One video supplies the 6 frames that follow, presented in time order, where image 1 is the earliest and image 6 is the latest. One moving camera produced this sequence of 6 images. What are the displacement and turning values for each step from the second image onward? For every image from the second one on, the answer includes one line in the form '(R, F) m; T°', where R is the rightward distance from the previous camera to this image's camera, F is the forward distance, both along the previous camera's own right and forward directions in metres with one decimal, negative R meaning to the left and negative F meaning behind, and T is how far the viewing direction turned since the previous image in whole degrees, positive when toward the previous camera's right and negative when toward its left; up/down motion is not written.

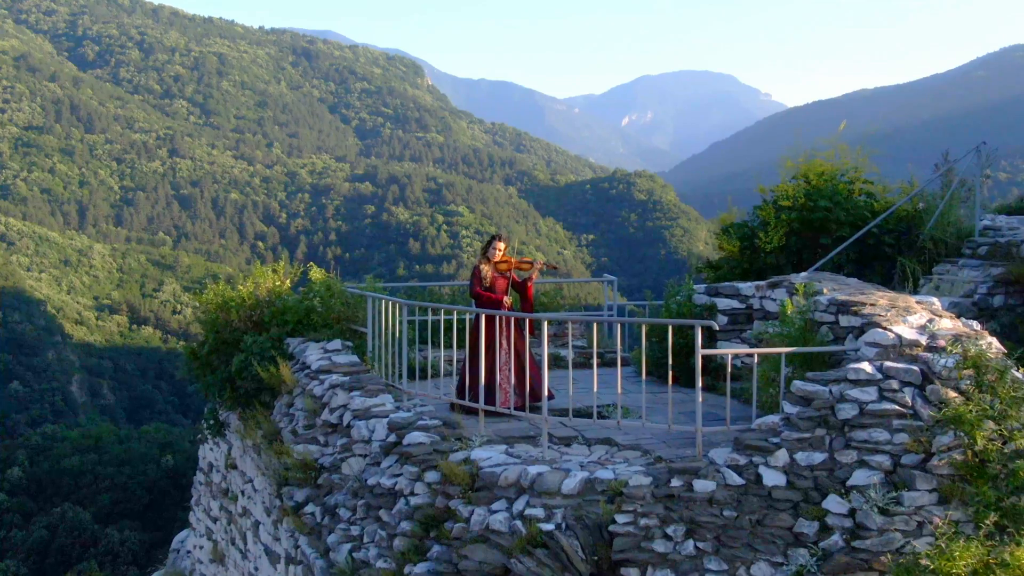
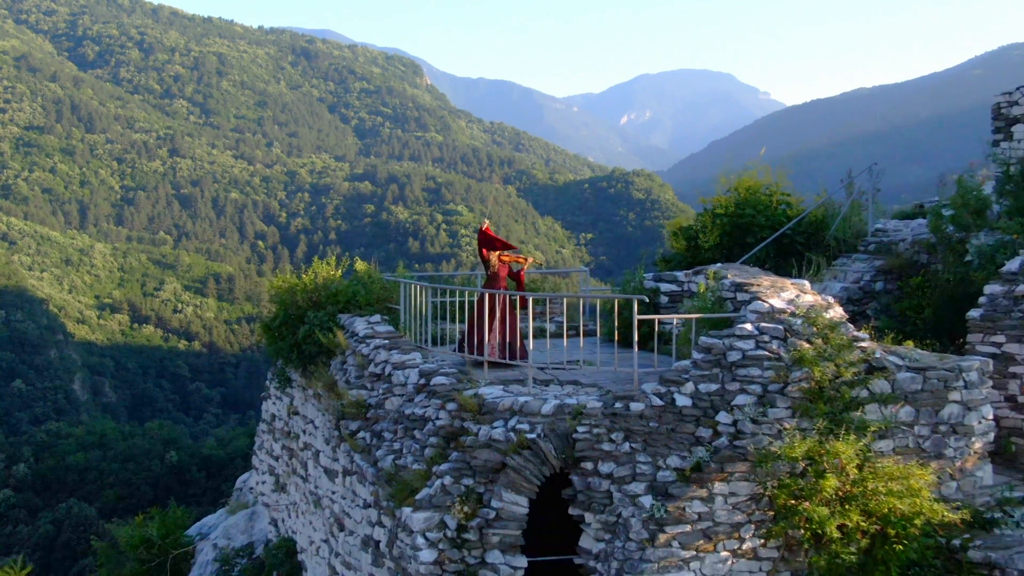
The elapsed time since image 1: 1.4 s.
(0.0, -0.7) m; 0°
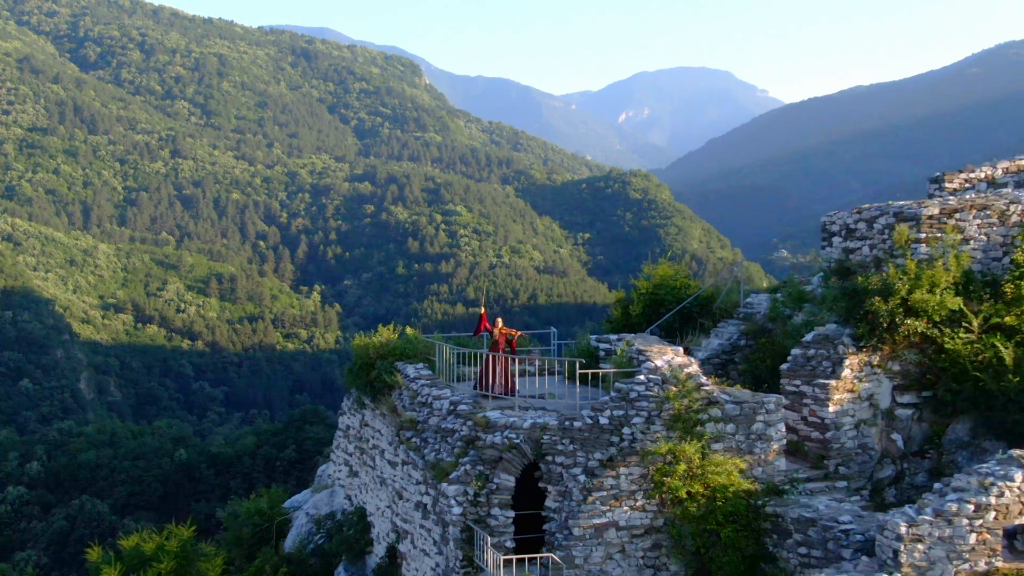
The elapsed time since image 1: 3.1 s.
(0.0, -1.6) m; 0°
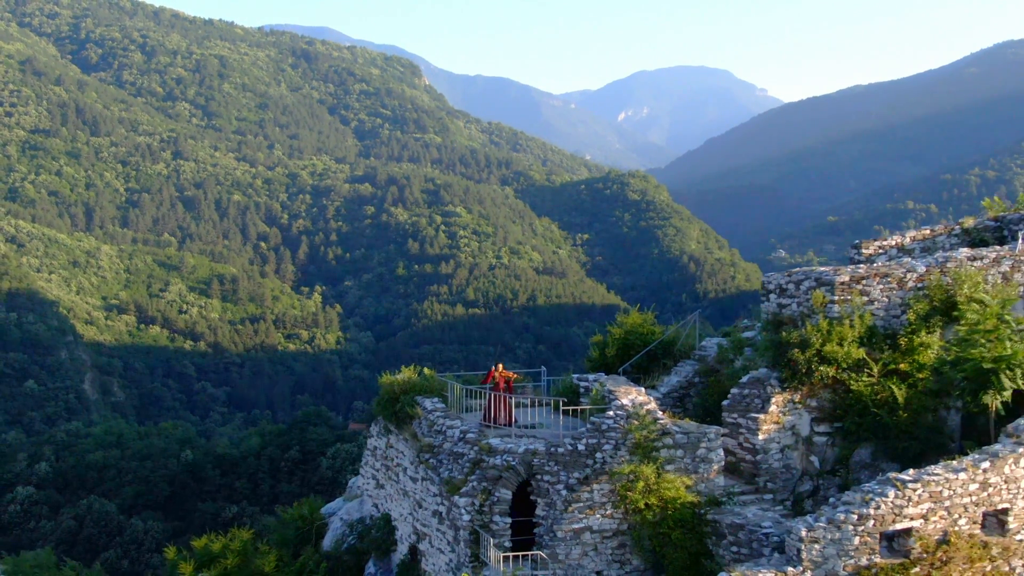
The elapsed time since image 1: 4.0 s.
(0.0, -1.0) m; 0°
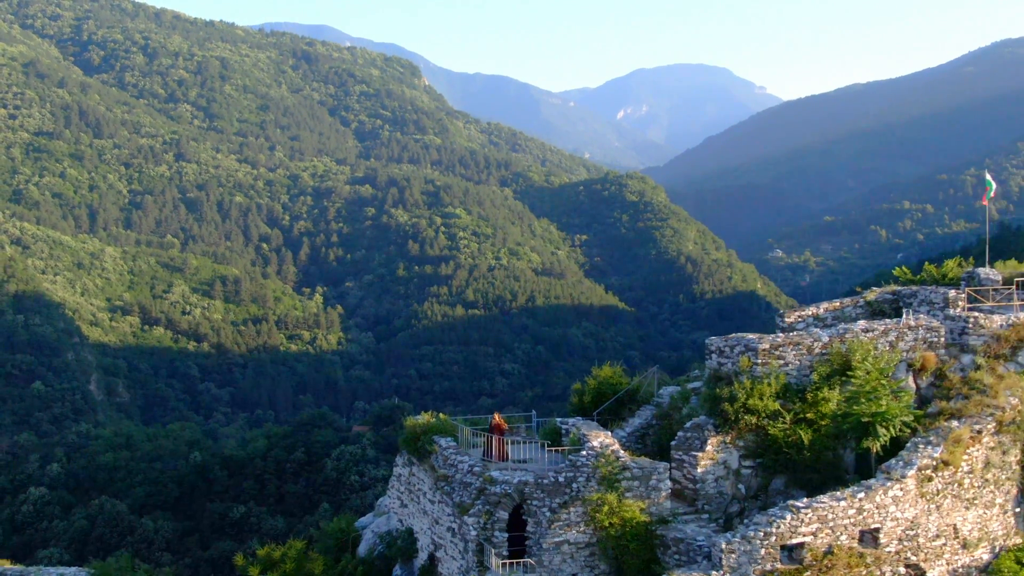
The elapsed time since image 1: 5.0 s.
(0.0, -1.5) m; 0°
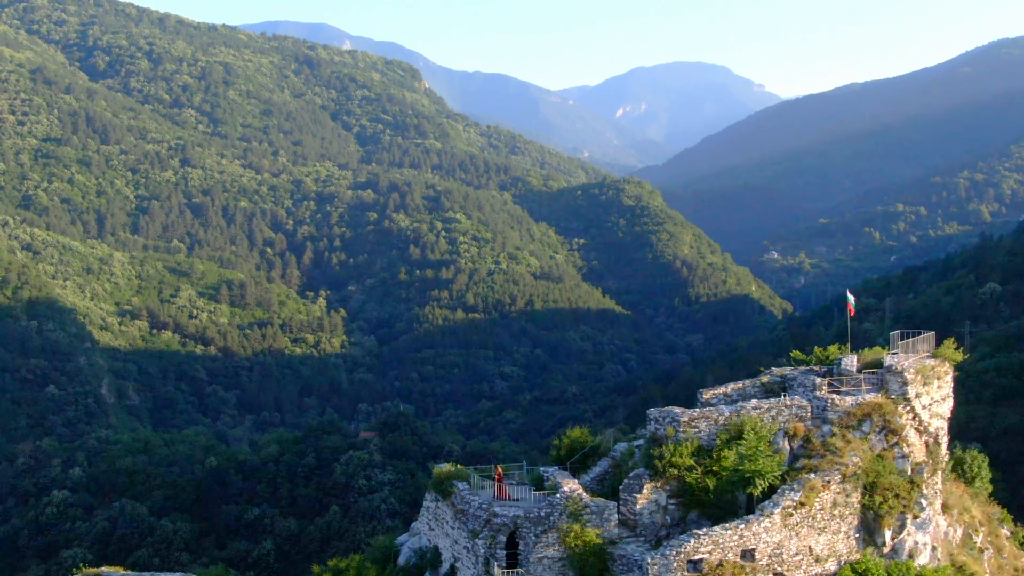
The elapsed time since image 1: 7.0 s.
(0.0, -2.9) m; 0°
